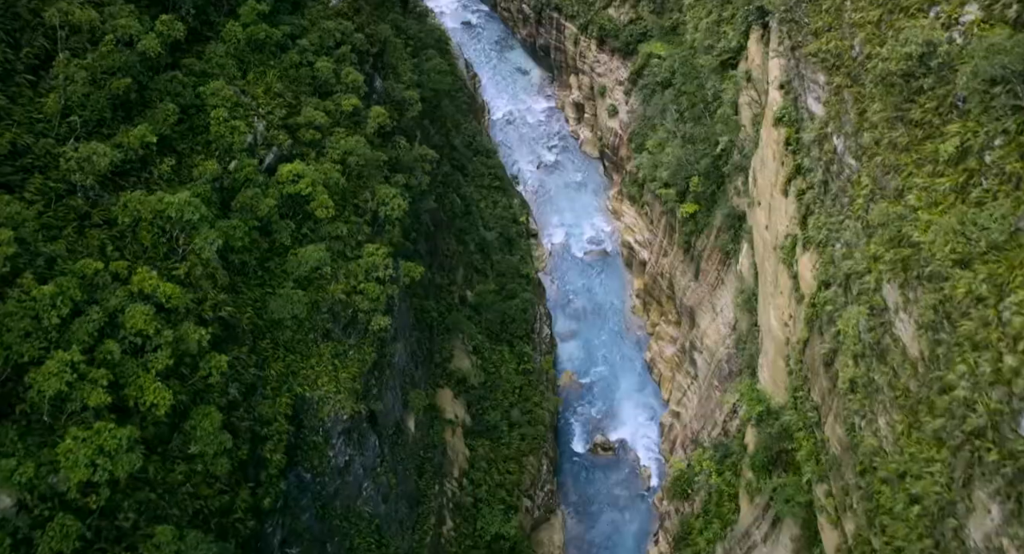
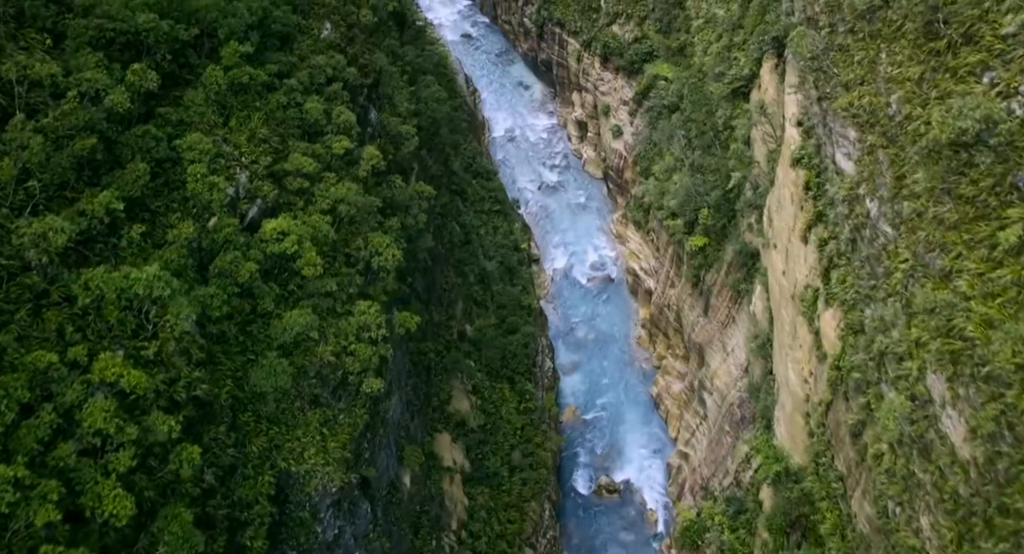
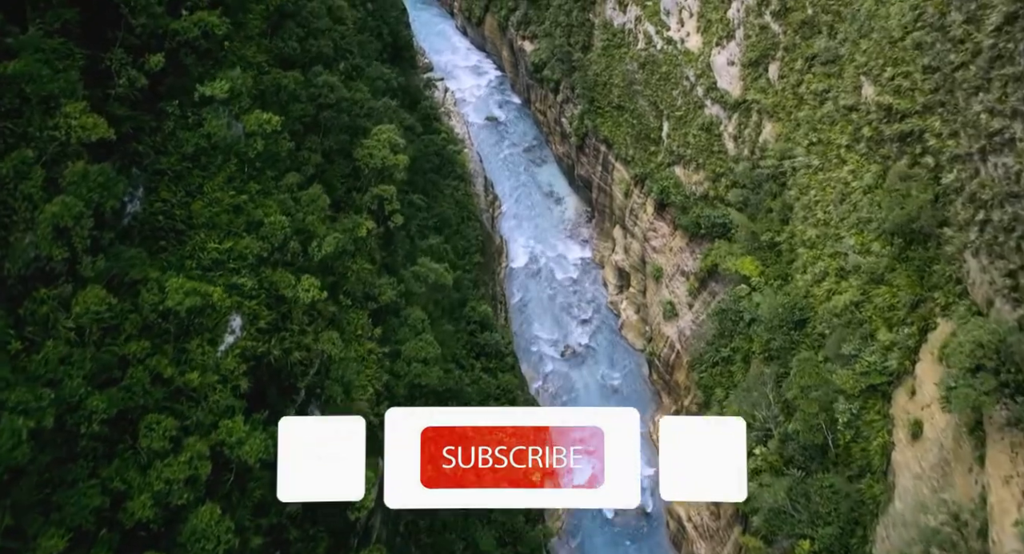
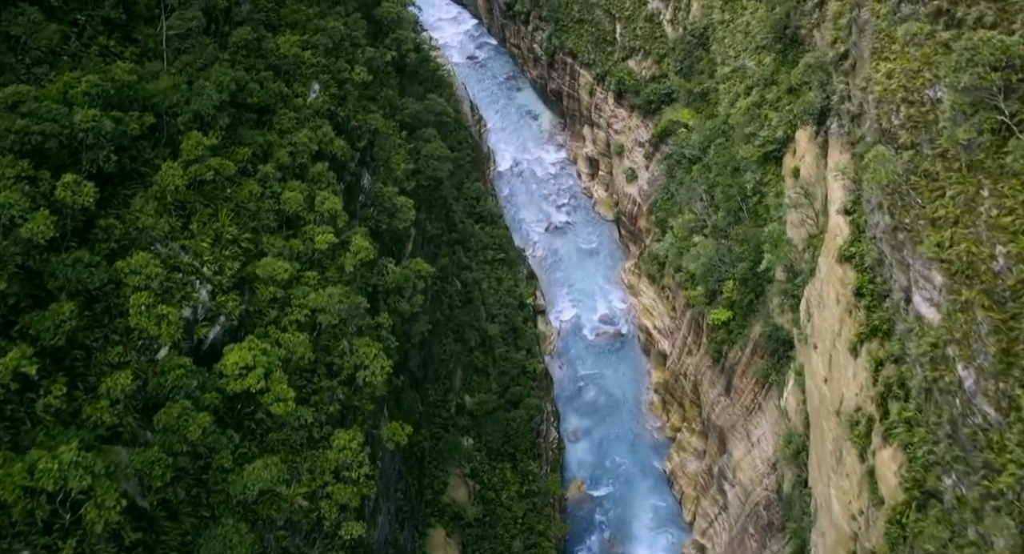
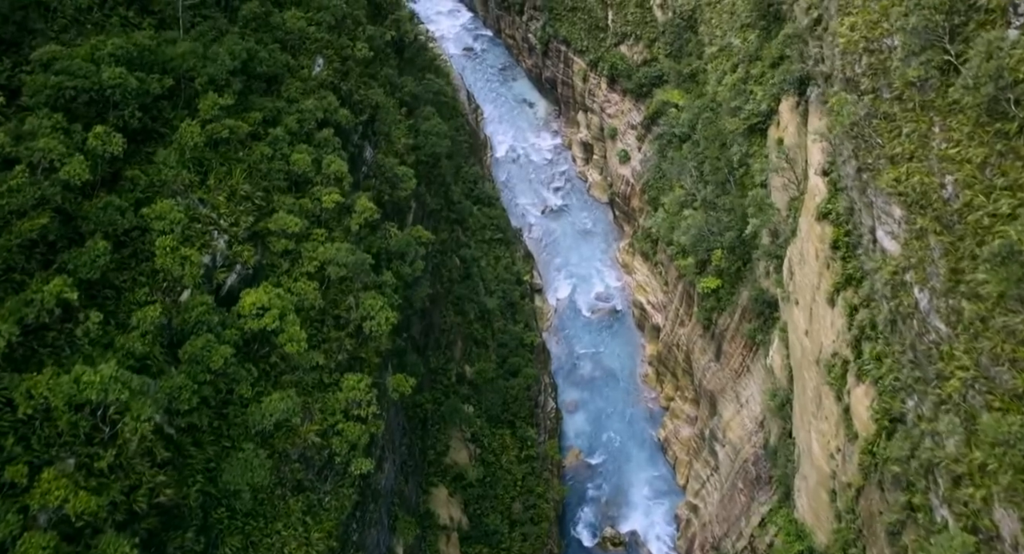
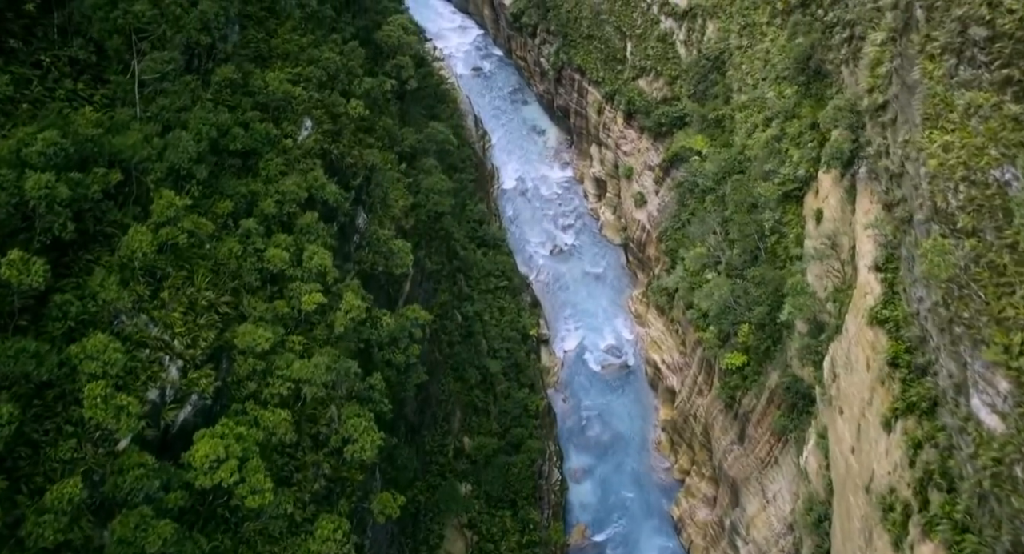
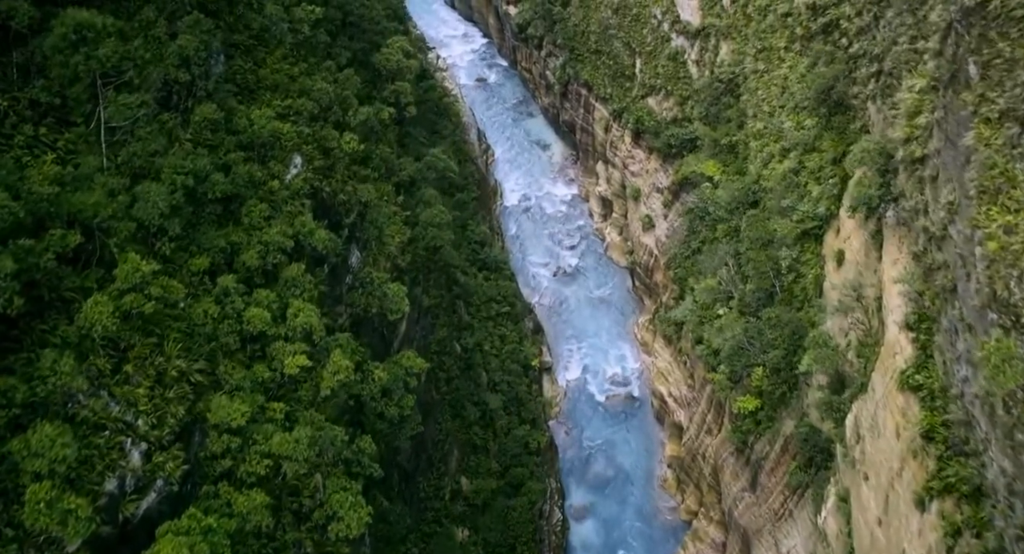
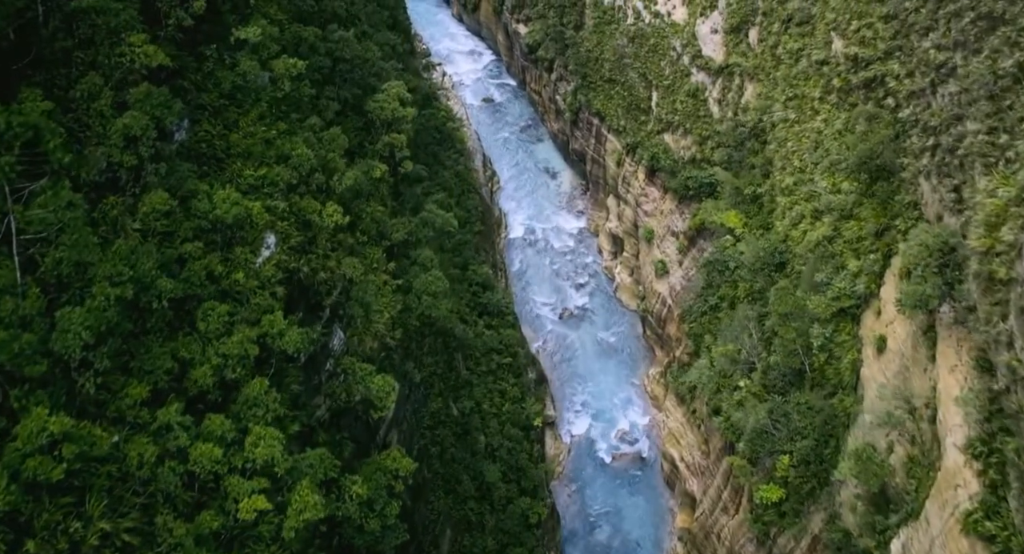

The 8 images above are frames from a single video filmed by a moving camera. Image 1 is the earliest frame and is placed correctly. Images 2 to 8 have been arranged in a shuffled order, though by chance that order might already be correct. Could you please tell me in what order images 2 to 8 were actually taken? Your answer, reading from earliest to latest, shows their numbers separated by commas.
2, 5, 4, 6, 7, 8, 3
